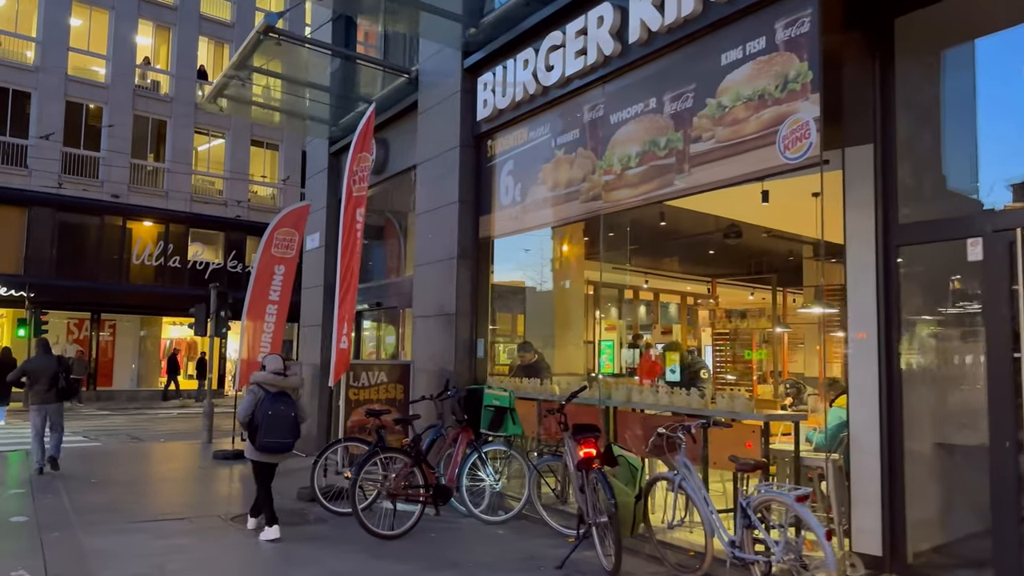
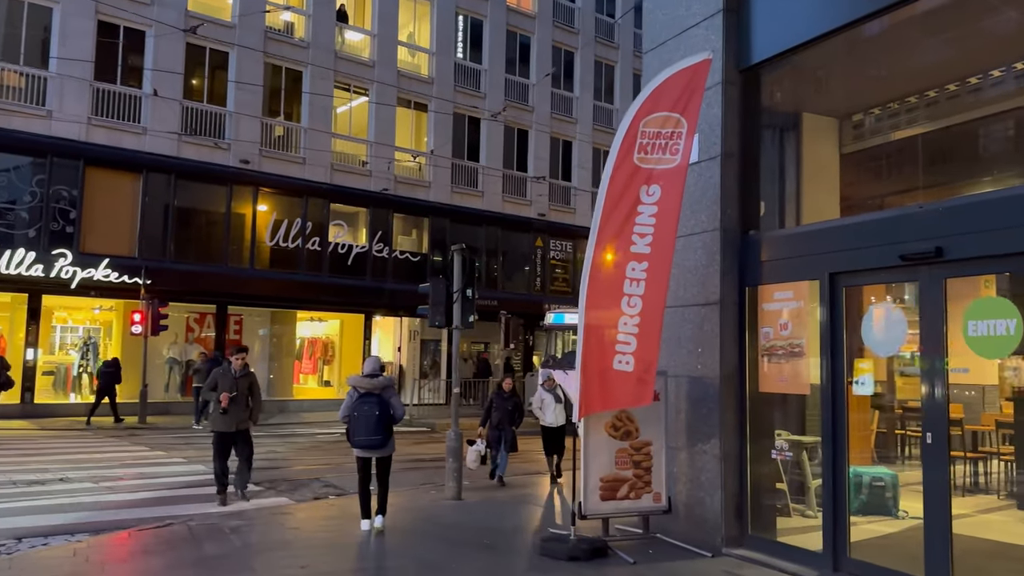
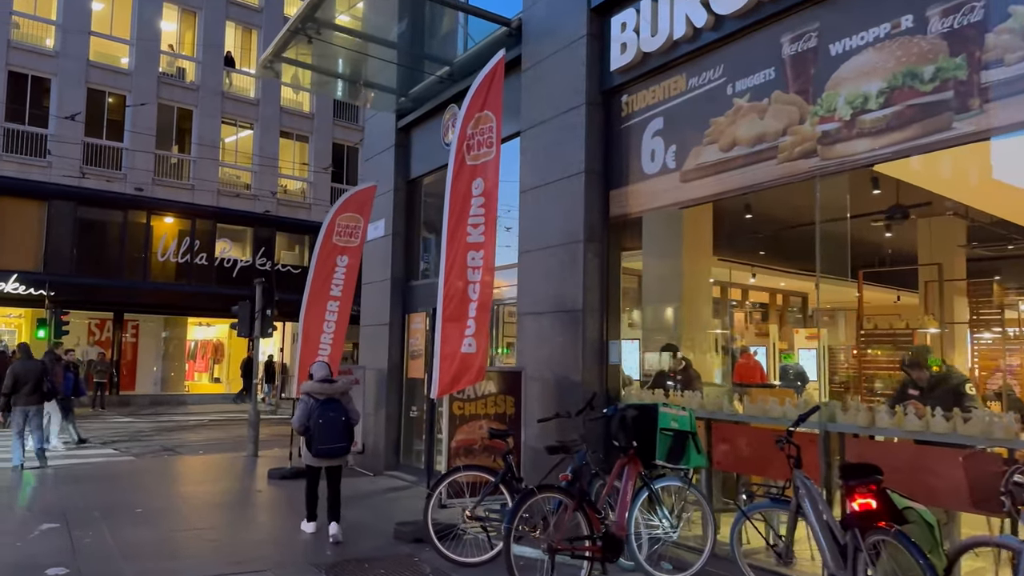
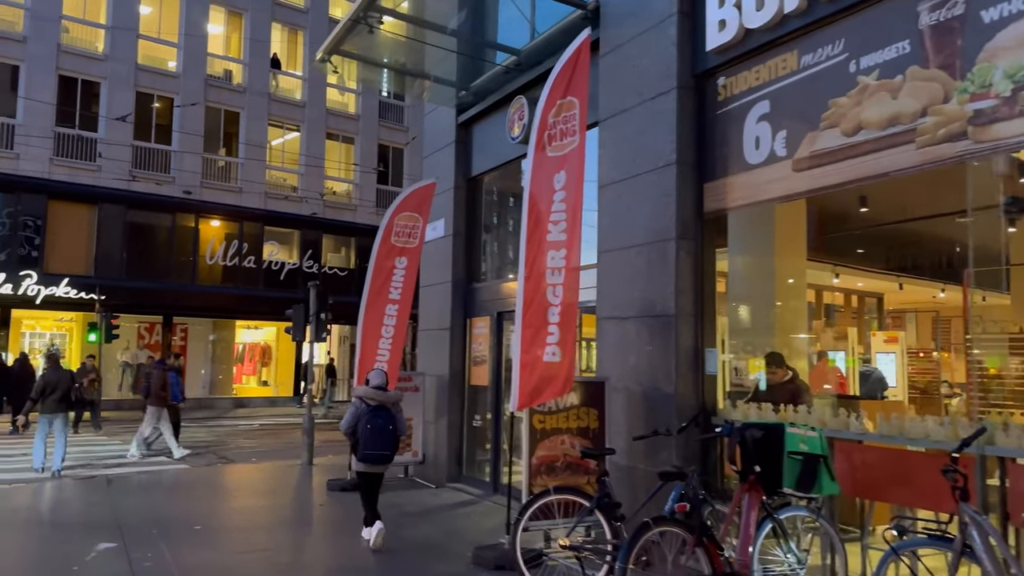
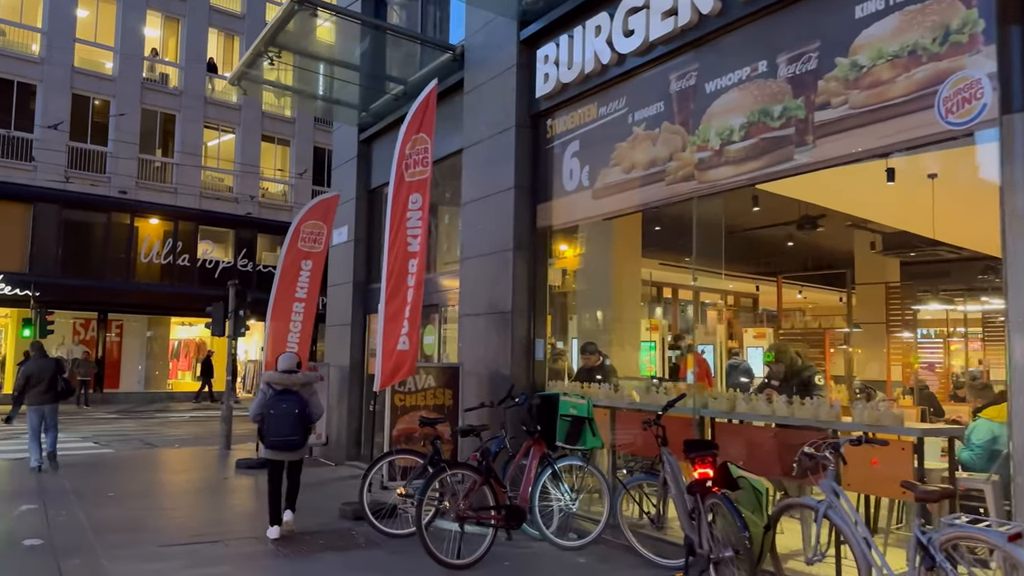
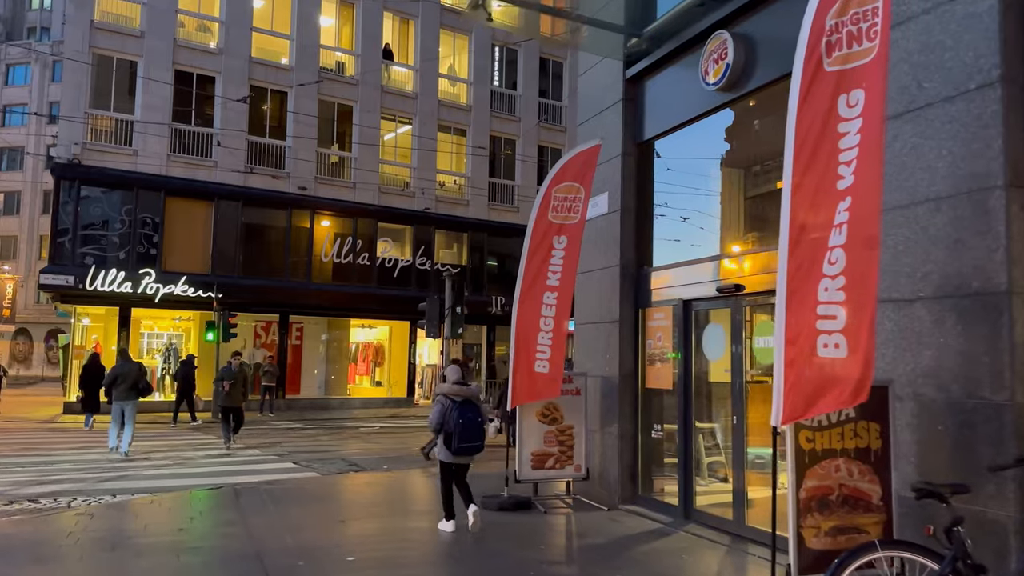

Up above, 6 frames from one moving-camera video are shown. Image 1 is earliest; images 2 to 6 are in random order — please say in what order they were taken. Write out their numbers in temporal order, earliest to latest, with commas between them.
5, 3, 4, 6, 2
